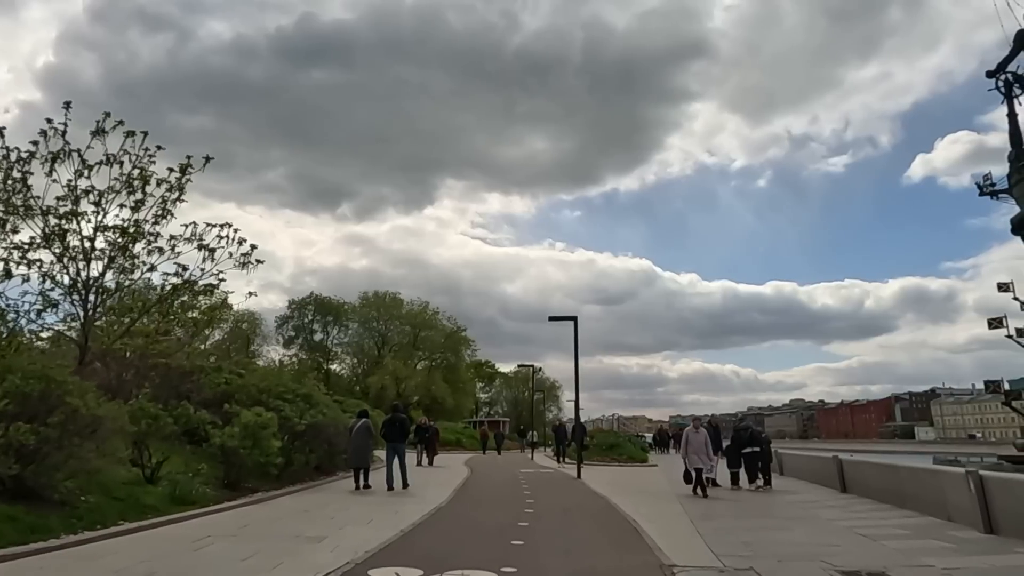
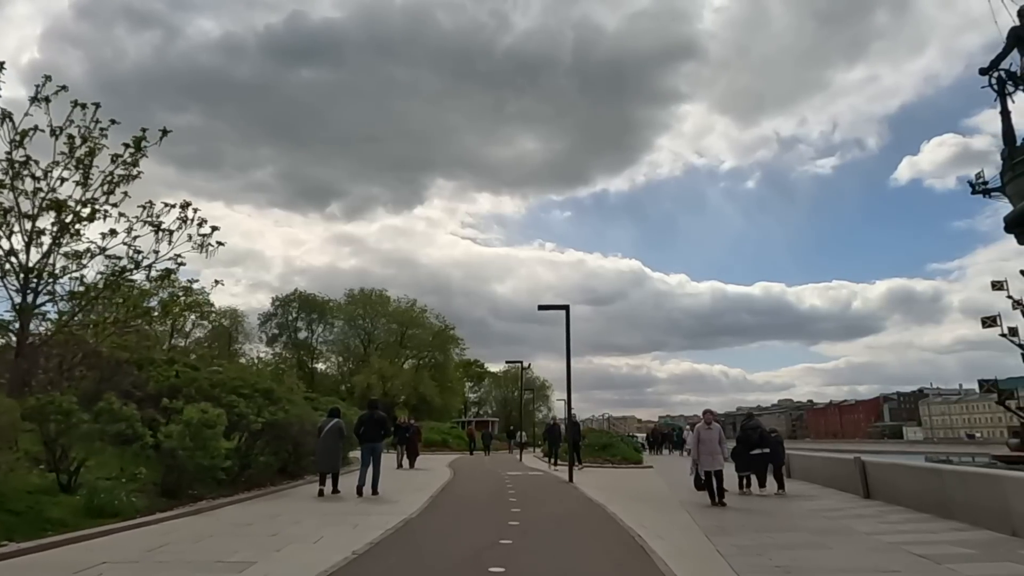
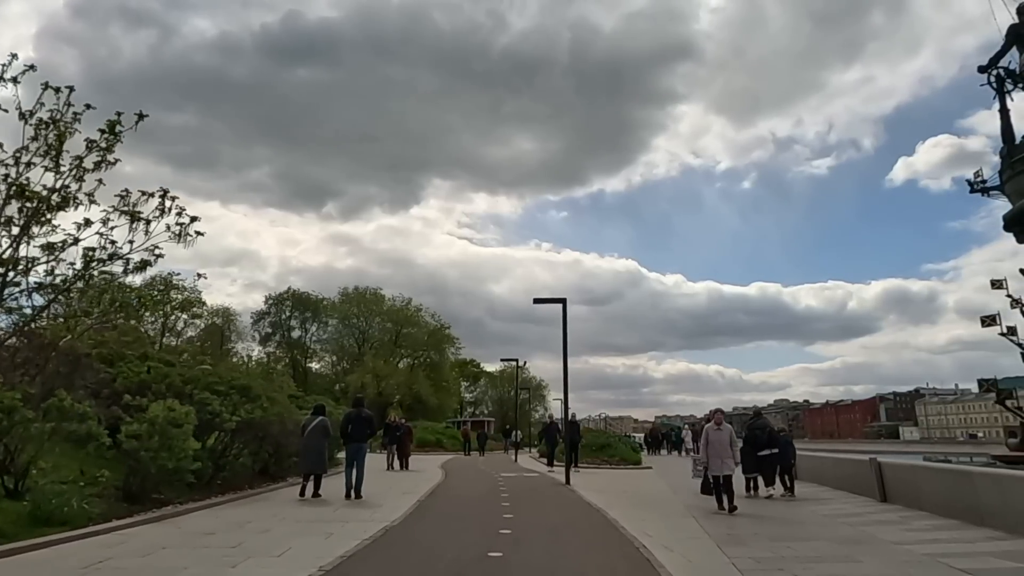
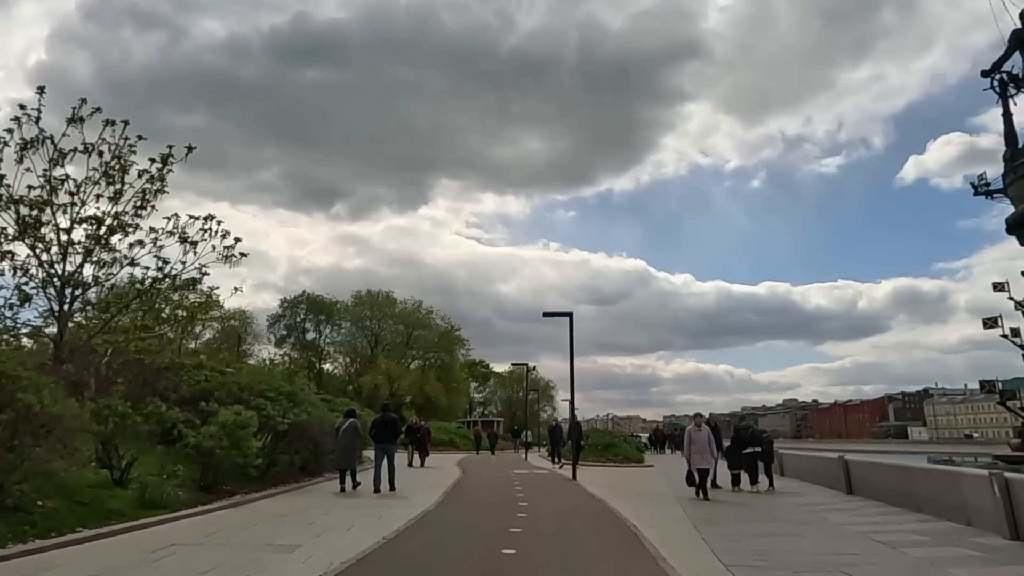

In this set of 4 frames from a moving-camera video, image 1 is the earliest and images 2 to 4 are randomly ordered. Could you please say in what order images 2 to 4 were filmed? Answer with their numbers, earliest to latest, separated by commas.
4, 2, 3
